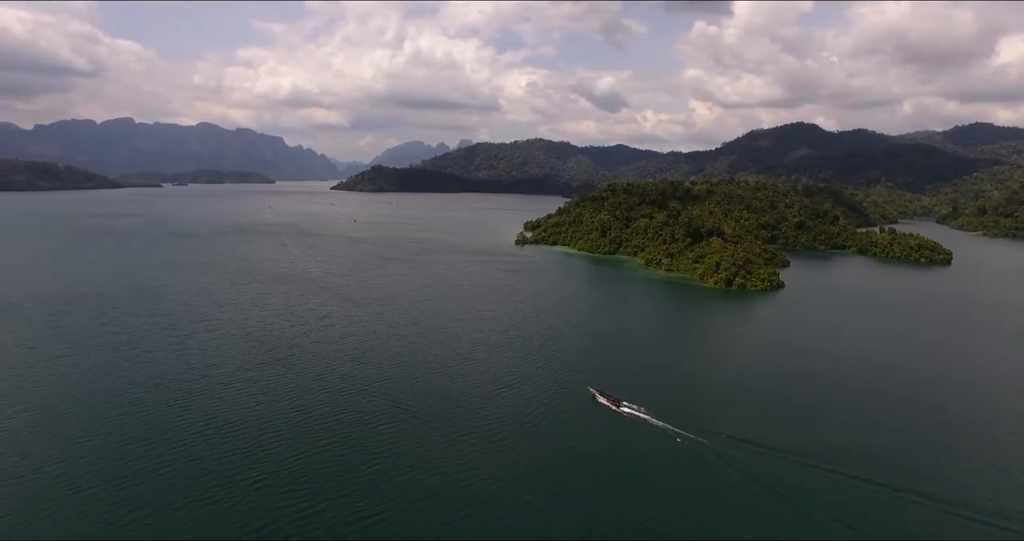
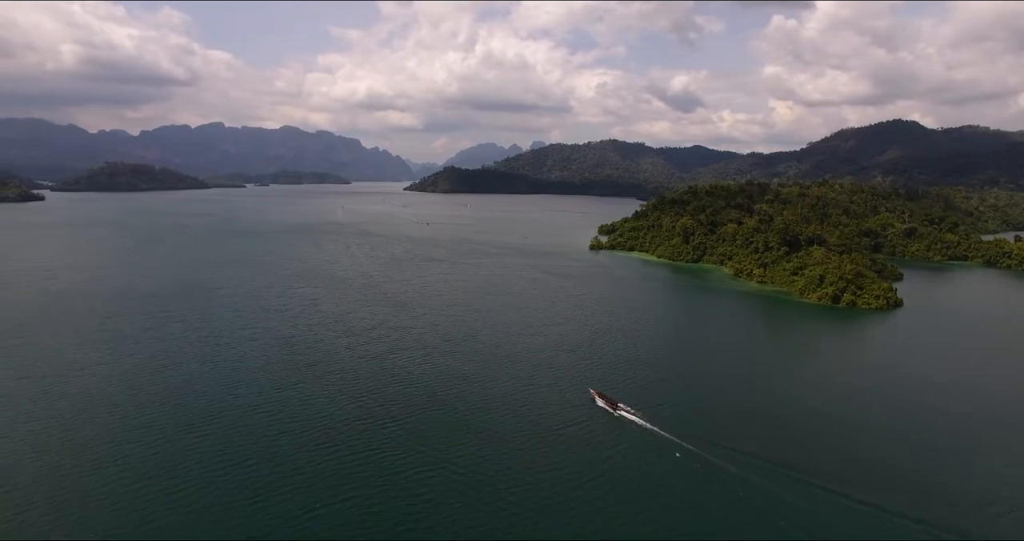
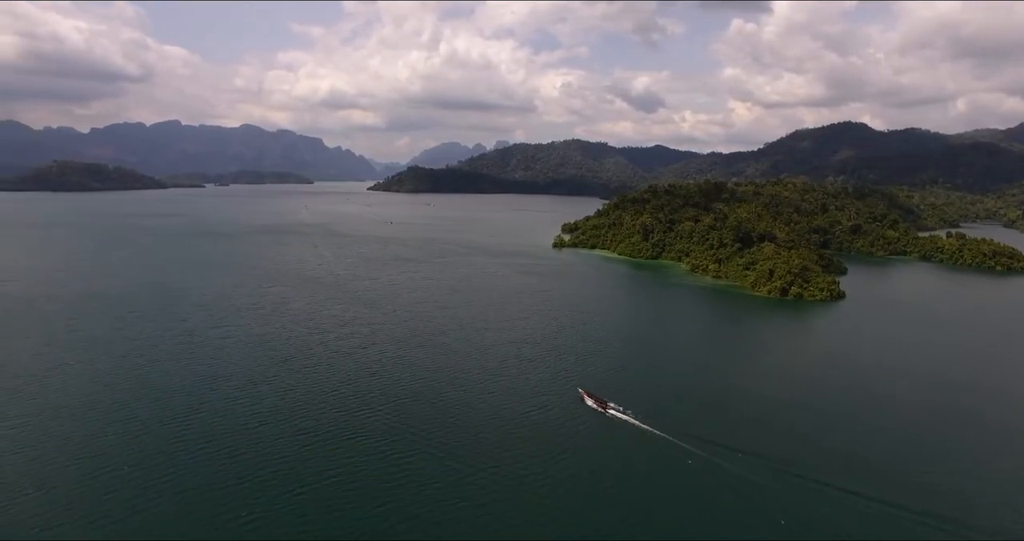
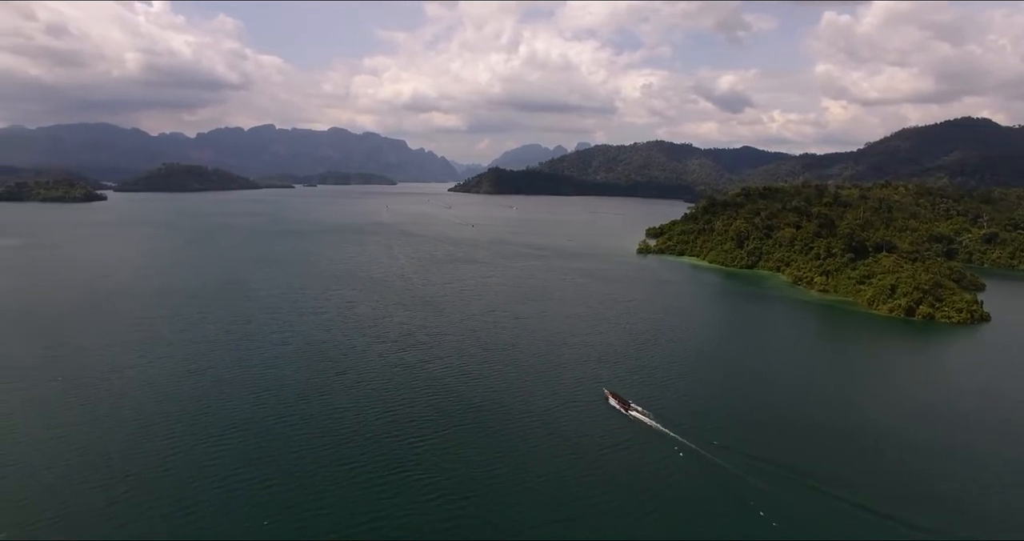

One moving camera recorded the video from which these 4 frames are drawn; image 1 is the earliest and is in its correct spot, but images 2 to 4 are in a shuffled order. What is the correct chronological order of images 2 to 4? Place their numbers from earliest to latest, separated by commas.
3, 2, 4
